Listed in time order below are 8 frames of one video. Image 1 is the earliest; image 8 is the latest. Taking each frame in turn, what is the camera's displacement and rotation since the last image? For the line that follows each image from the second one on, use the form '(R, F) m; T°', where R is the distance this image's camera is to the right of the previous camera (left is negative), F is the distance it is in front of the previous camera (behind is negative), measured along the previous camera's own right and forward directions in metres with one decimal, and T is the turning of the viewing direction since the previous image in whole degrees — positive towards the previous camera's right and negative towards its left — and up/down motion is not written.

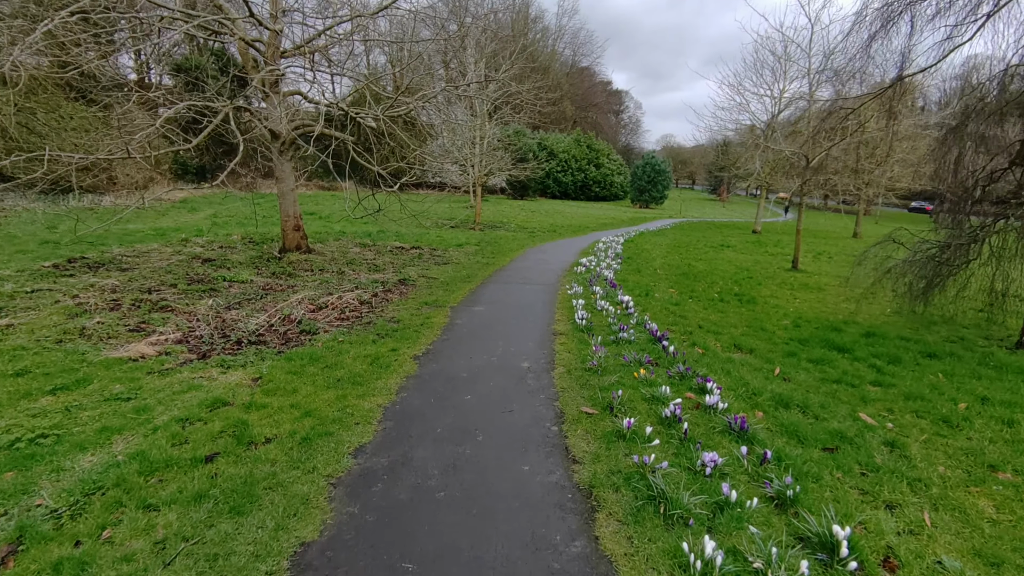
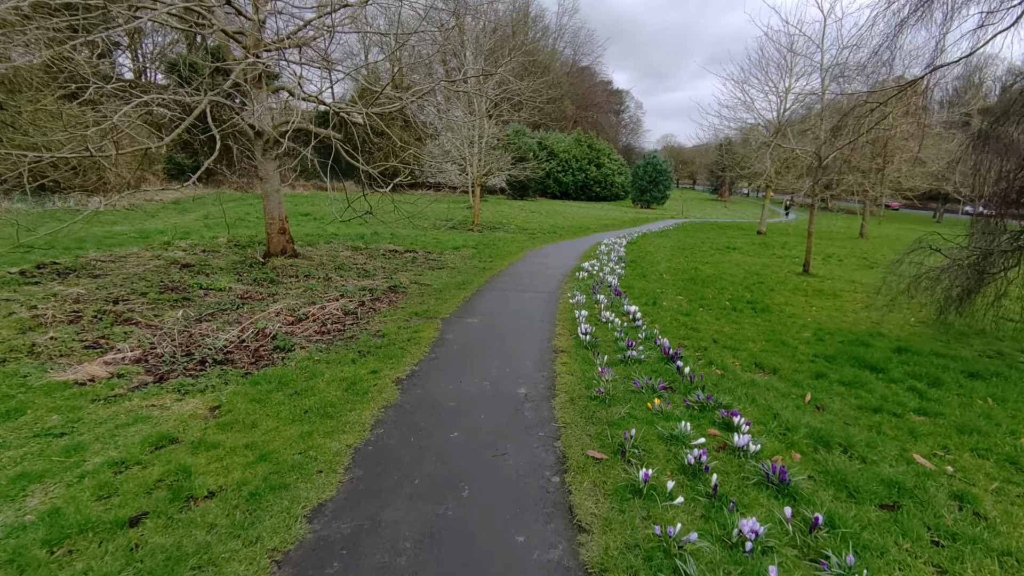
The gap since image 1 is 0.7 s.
(0.0, +0.5) m; 0°
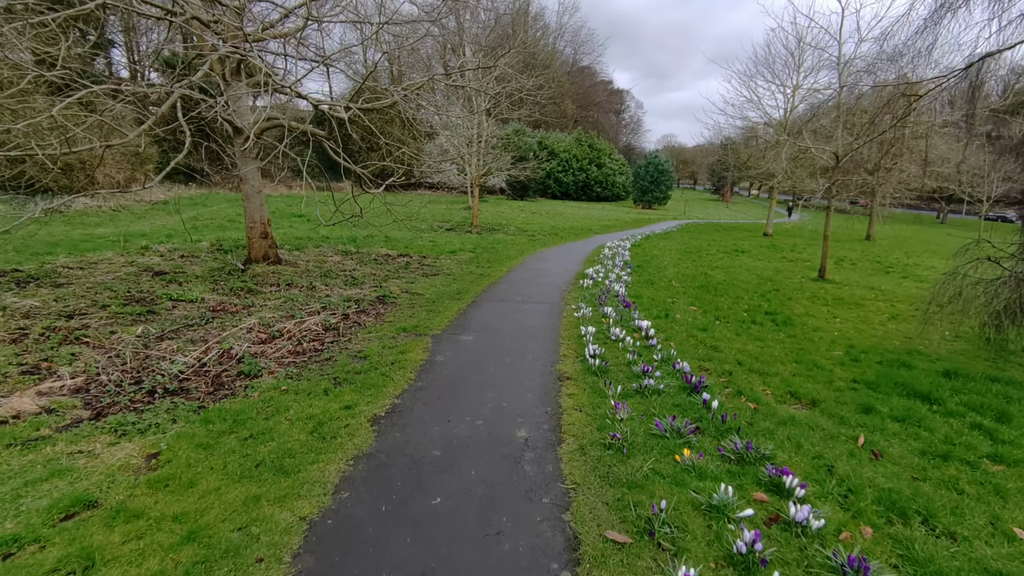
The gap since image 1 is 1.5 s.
(0.0, +0.6) m; 0°
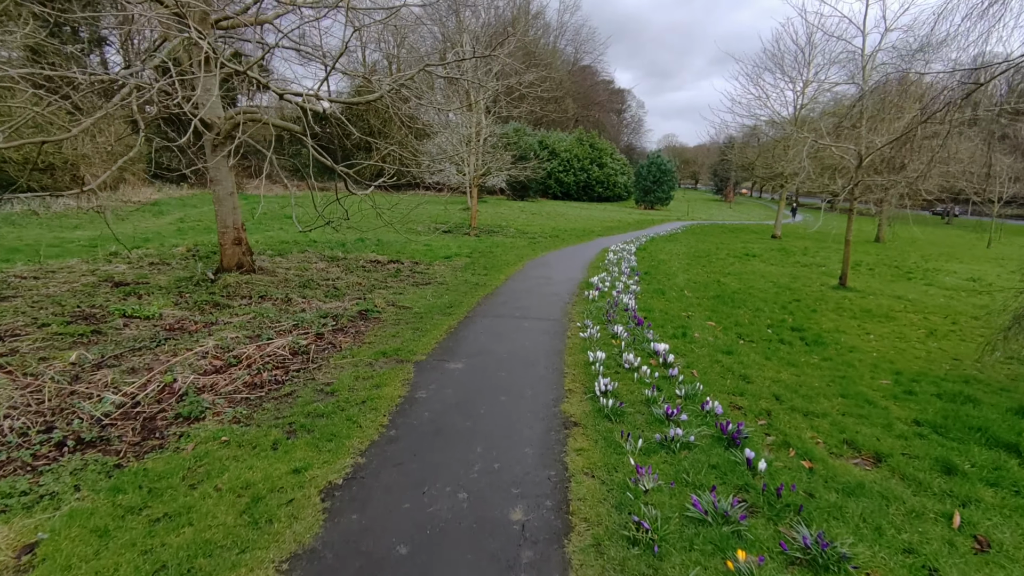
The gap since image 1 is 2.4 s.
(0.0, +0.7) m; 0°
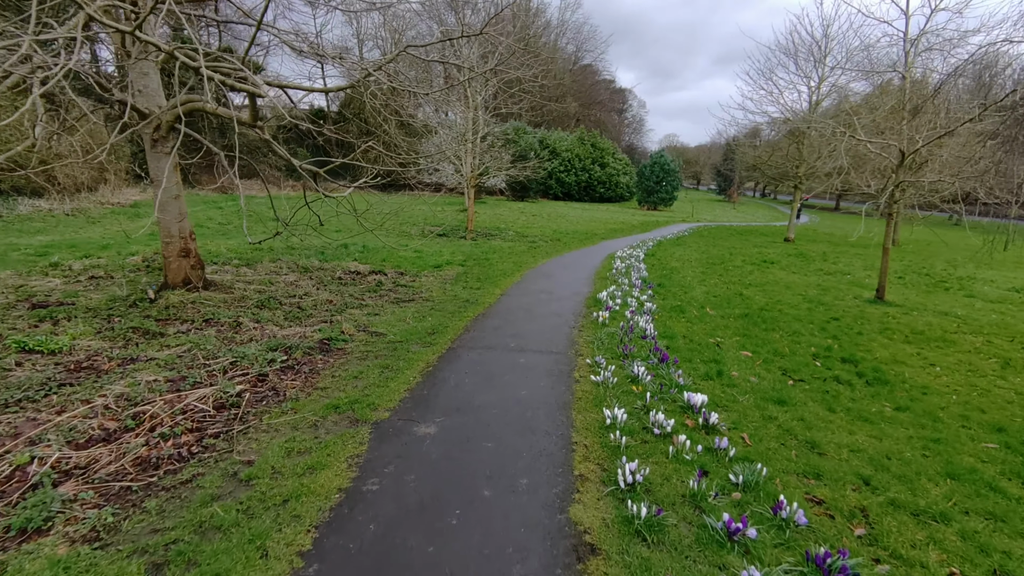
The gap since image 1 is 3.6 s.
(+0.1, +1.1) m; 0°
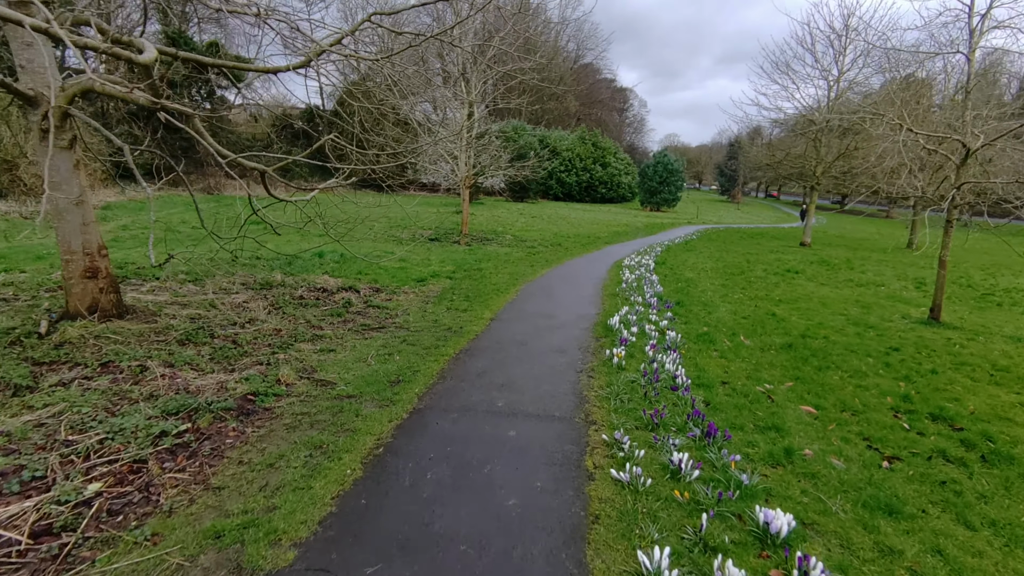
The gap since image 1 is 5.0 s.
(+0.1, +1.3) m; 0°
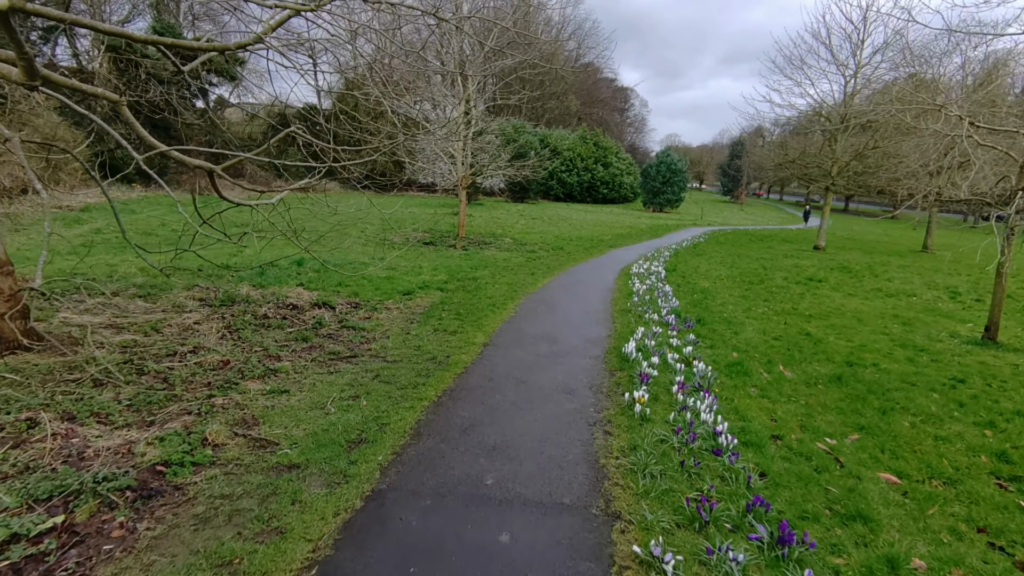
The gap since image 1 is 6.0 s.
(0.0, +1.0) m; 0°
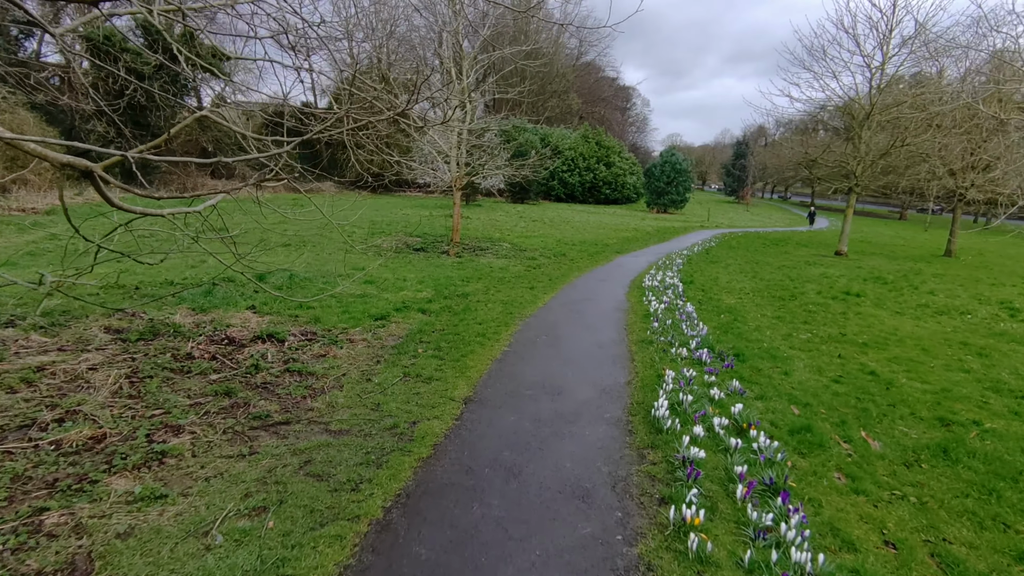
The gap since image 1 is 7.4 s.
(+0.1, +1.3) m; 0°
